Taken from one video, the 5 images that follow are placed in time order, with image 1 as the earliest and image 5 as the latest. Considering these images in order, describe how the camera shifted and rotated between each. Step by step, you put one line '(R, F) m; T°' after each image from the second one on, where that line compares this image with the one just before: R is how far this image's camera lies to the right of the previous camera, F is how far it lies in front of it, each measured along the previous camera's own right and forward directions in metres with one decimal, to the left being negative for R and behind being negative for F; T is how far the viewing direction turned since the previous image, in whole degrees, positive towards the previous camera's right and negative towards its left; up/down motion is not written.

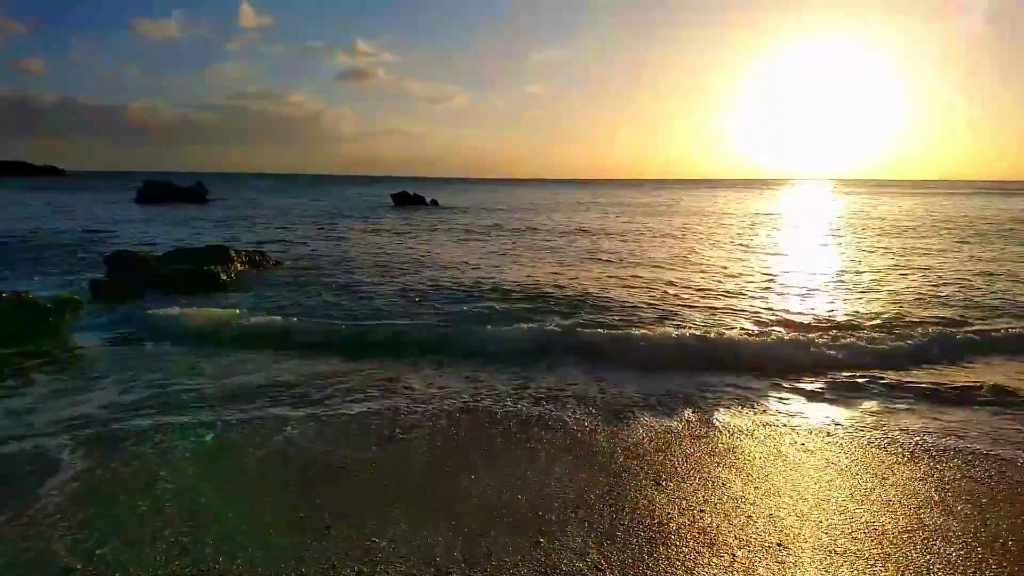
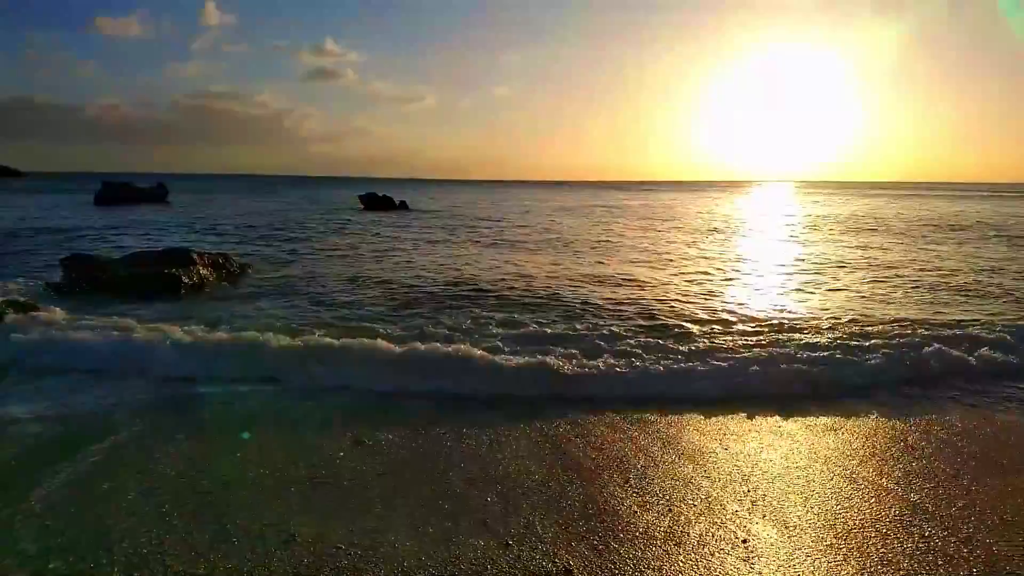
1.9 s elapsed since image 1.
(0.0, 0.0) m; +3°
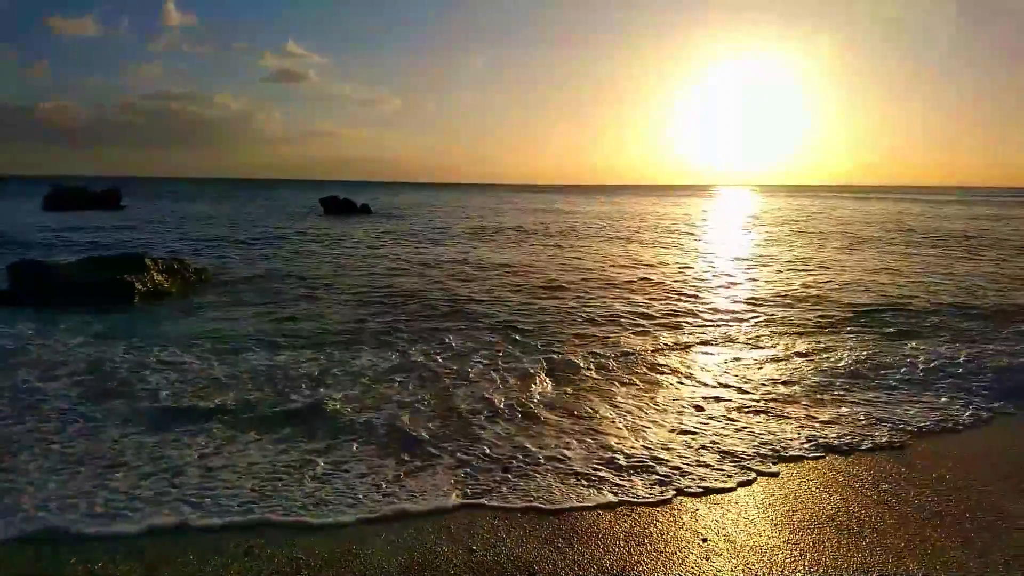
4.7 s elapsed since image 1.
(0.0, +0.2) m; +3°
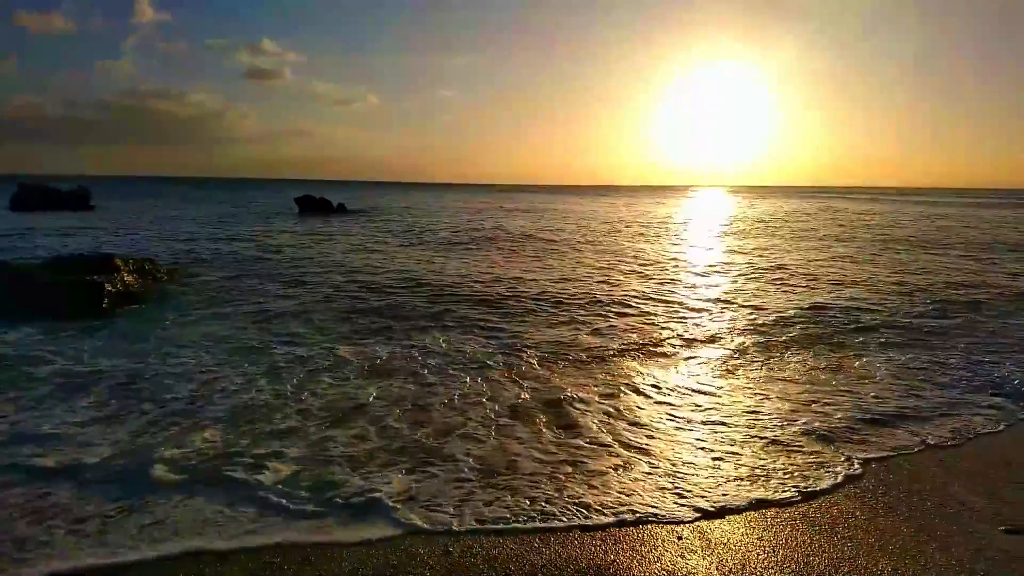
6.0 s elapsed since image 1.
(0.0, 0.0) m; +2°
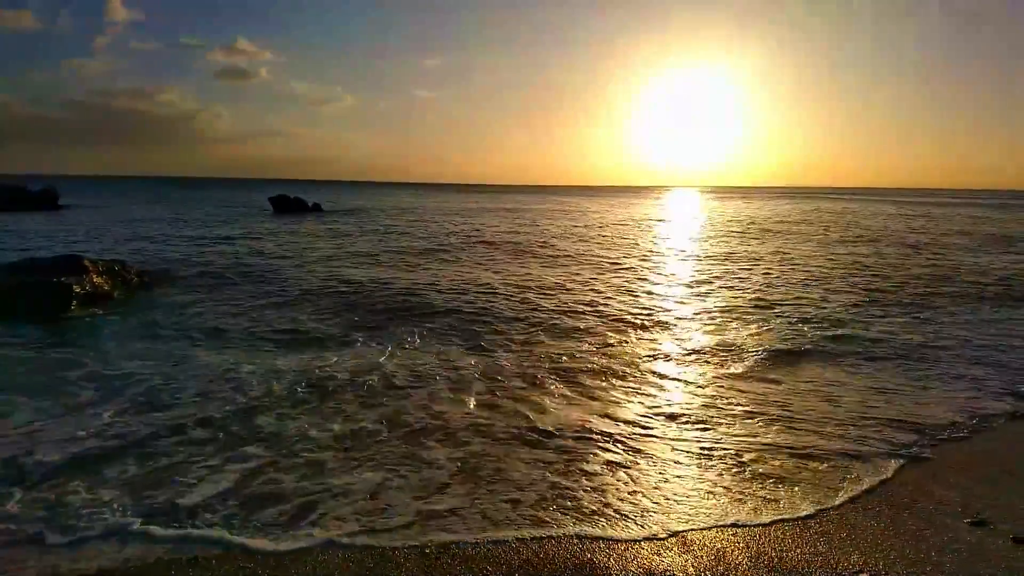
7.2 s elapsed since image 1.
(0.0, 0.0) m; +2°
